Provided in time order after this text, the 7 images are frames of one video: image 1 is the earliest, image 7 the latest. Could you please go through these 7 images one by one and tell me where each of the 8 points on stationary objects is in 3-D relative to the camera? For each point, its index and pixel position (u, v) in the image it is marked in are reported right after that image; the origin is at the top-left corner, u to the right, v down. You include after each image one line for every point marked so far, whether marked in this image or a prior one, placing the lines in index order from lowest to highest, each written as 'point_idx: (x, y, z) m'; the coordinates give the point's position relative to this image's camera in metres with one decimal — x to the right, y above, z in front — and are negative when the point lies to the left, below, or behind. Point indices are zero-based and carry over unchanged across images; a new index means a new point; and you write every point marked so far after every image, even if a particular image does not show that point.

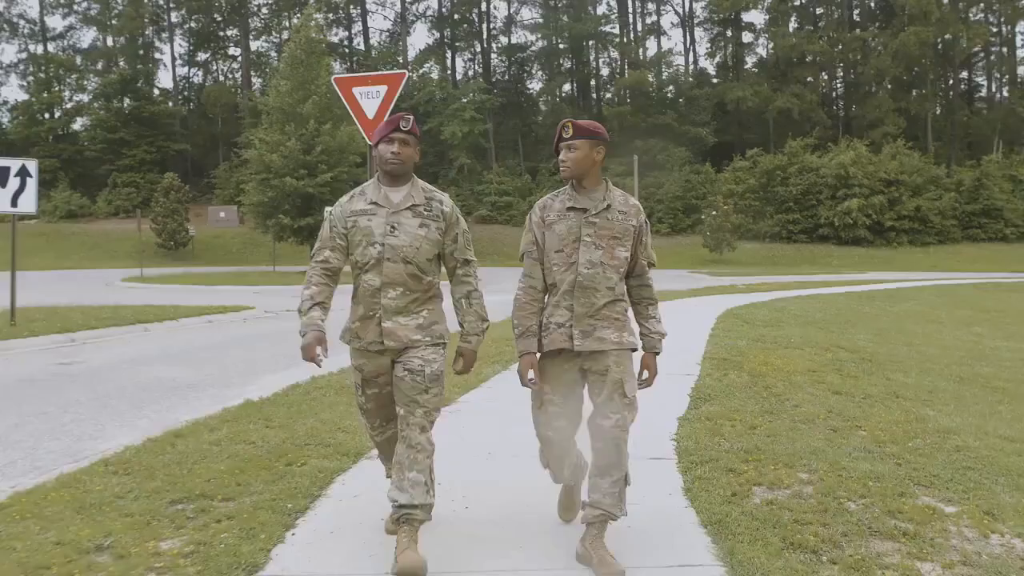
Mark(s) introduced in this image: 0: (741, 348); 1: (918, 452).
0: (+2.1, -0.5, +8.6) m
1: (+2.1, -0.8, +4.8) m
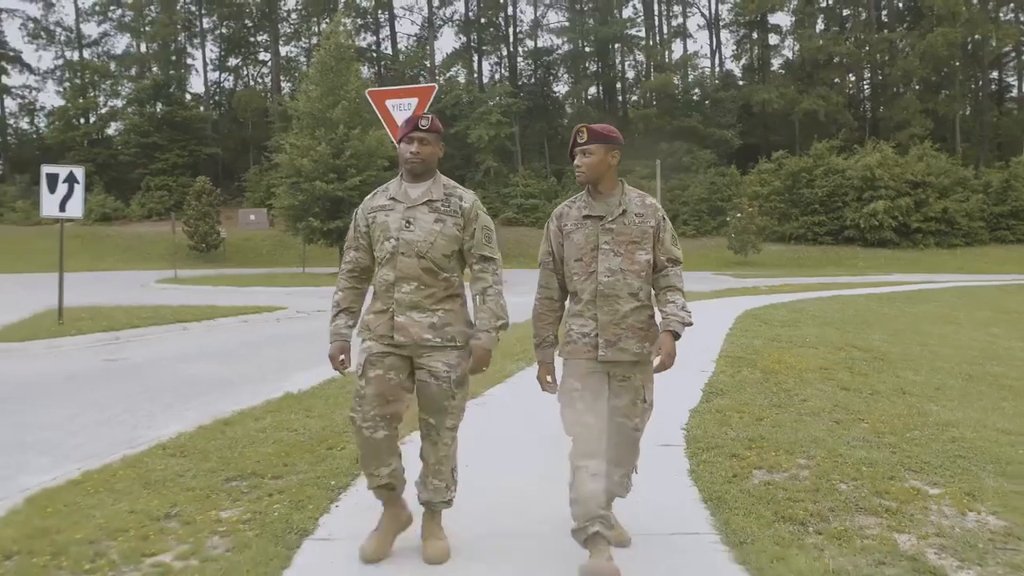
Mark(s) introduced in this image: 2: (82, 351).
0: (+2.3, -0.6, +8.9) m
1: (+2.2, -0.8, +5.1) m
2: (-4.7, -0.7, +10.2) m
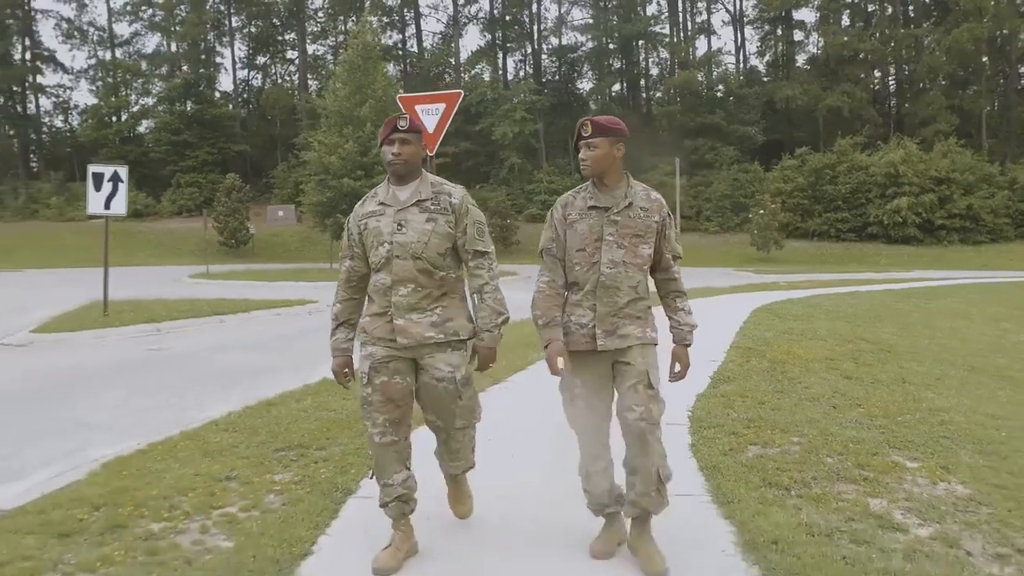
0: (+2.5, -0.5, +9.3) m
1: (+2.3, -0.8, +5.5) m
2: (-4.4, -0.6, +10.7) m
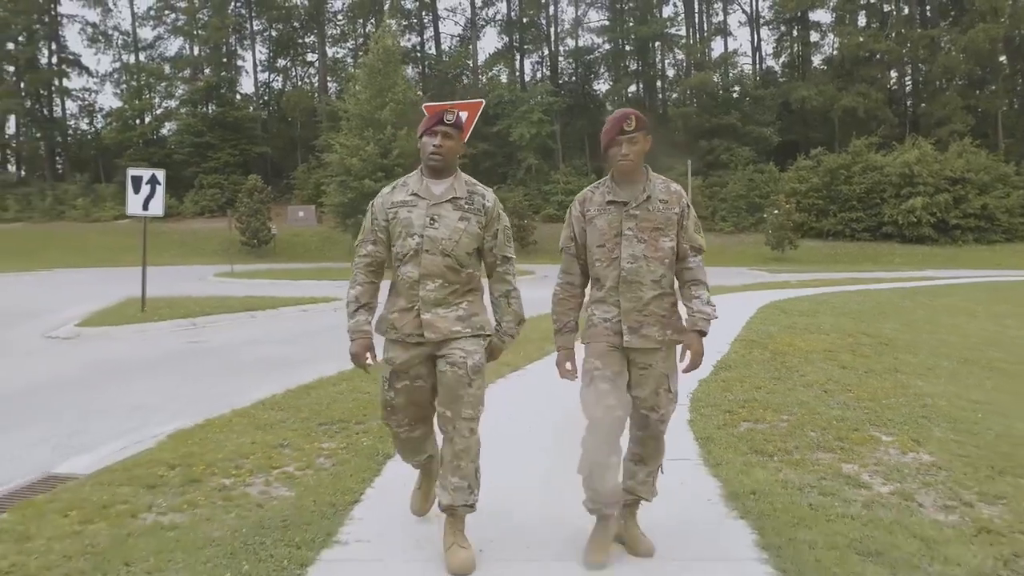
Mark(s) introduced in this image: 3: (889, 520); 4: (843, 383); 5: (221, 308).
0: (+2.7, -0.5, +9.8) m
1: (+2.4, -0.8, +6.0) m
2: (-4.2, -0.6, +11.4) m
3: (+1.4, -0.8, +3.4) m
4: (+2.5, -0.7, +7.0) m
5: (-4.2, -0.3, +13.6) m
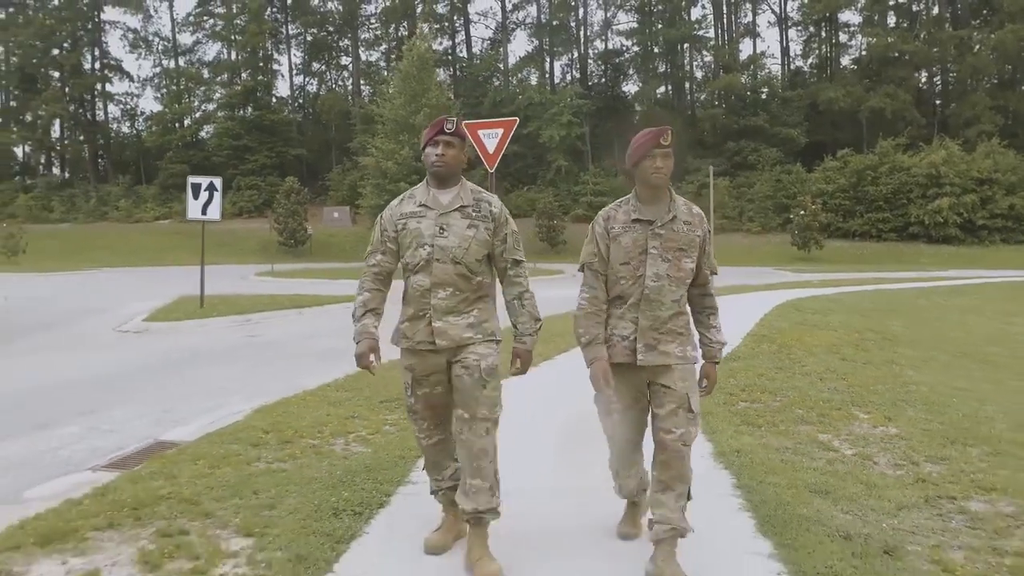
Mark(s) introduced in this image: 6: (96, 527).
0: (+3.1, -0.5, +10.6) m
1: (+2.6, -0.8, +6.8) m
2: (-3.8, -0.5, +12.4) m
3: (+1.5, -0.8, +4.2) m
4: (+2.7, -0.7, +7.8) m
5: (-3.8, -0.3, +14.6) m
6: (-1.5, -0.8, +3.3) m
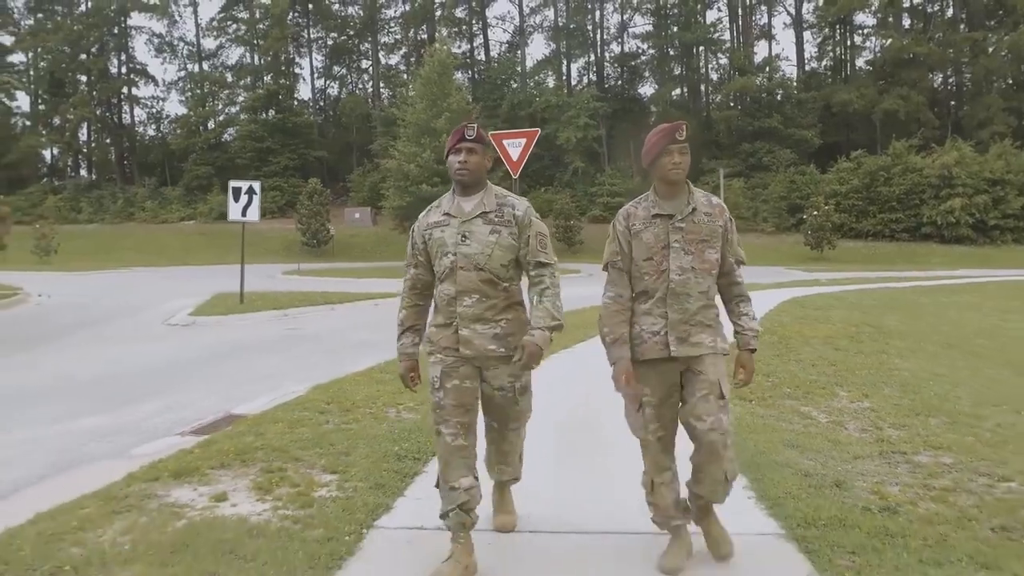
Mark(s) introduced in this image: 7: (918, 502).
0: (+3.3, -0.4, +11.4) m
1: (+2.8, -0.7, +7.6) m
2: (-3.5, -0.5, +13.3) m
3: (+1.6, -0.8, +5.0) m
4: (+2.9, -0.7, +8.6) m
5: (-3.4, -0.2, +15.6) m
6: (-1.3, -0.8, +4.2) m
7: (+1.6, -0.9, +3.8) m
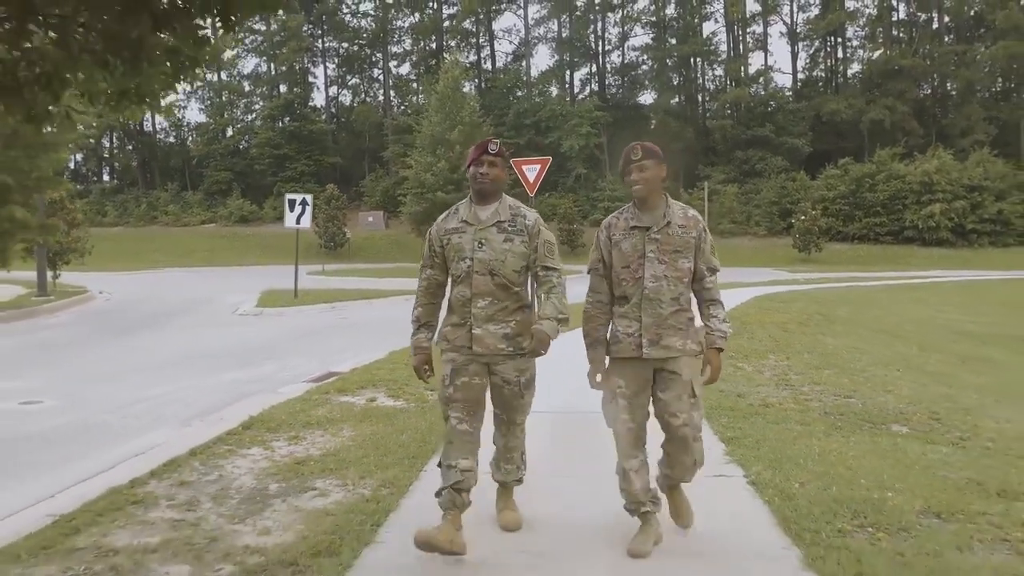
0: (+3.5, -0.4, +14.0) m
1: (+3.0, -0.6, +10.2) m
2: (-3.3, -0.4, +15.9) m
3: (+1.9, -0.7, +7.6) m
4: (+3.2, -0.6, +11.2) m
5: (-3.2, -0.2, +18.1) m
6: (-1.1, -0.7, +6.8) m
7: (+1.9, -0.8, +6.4) m
